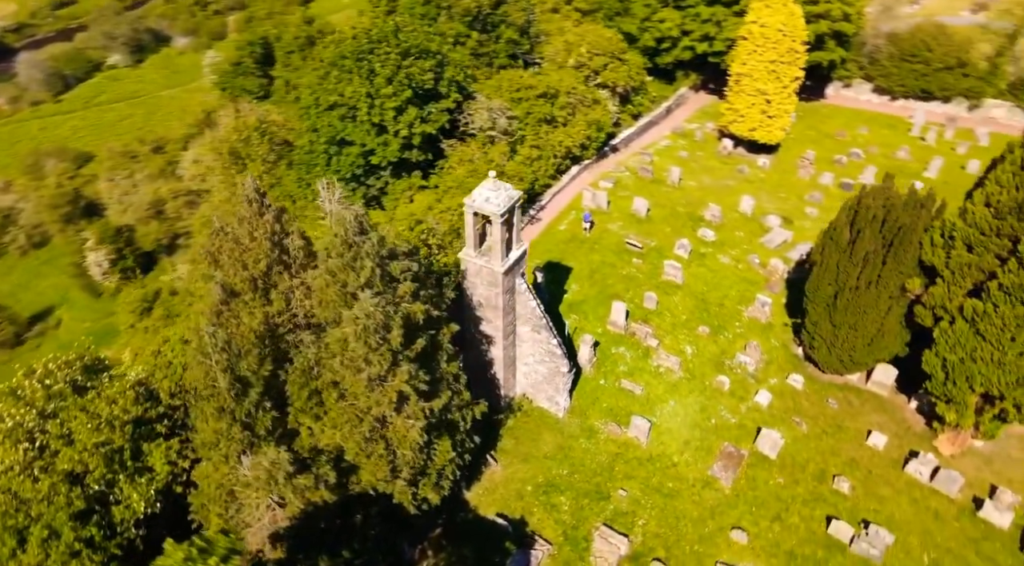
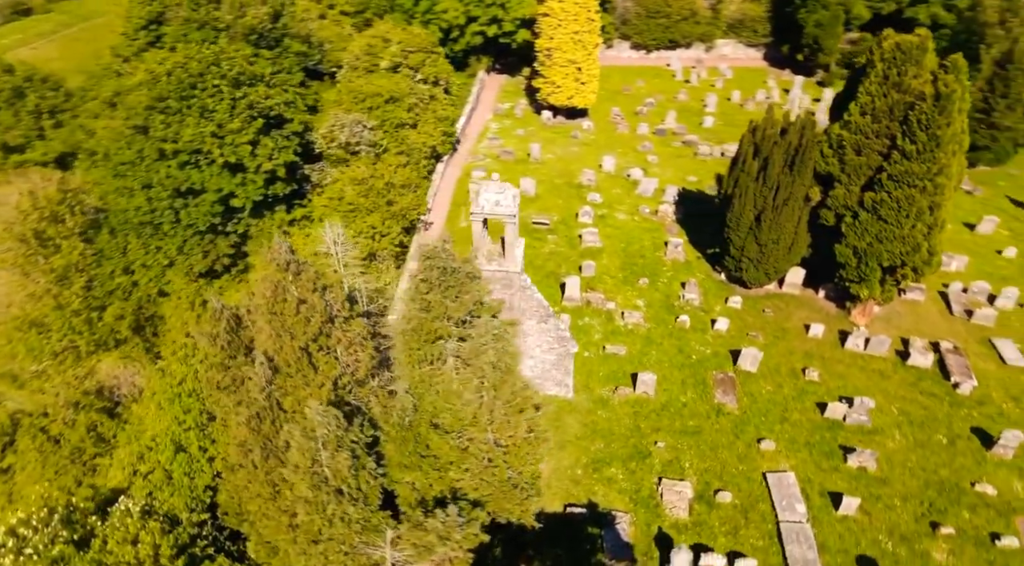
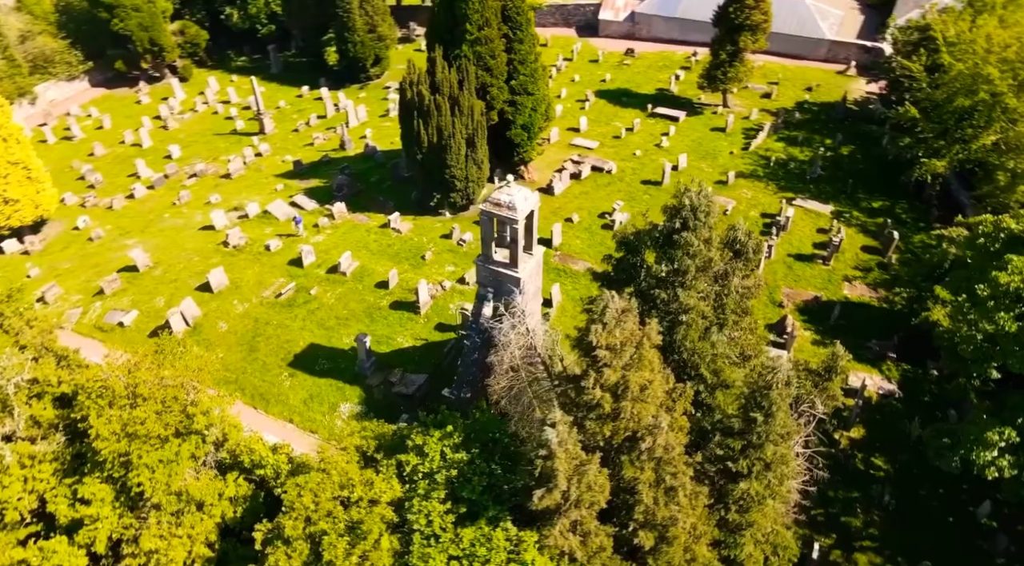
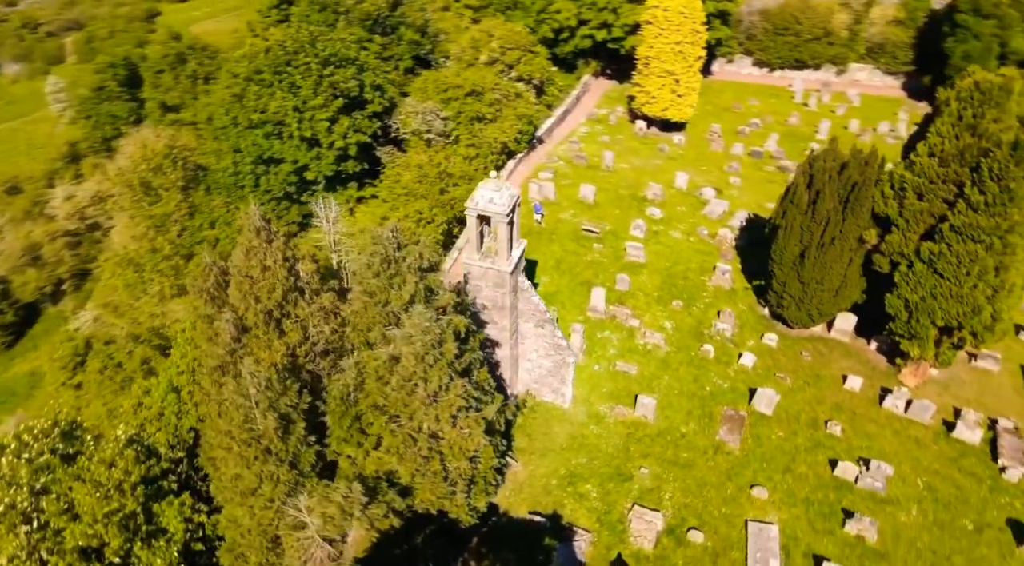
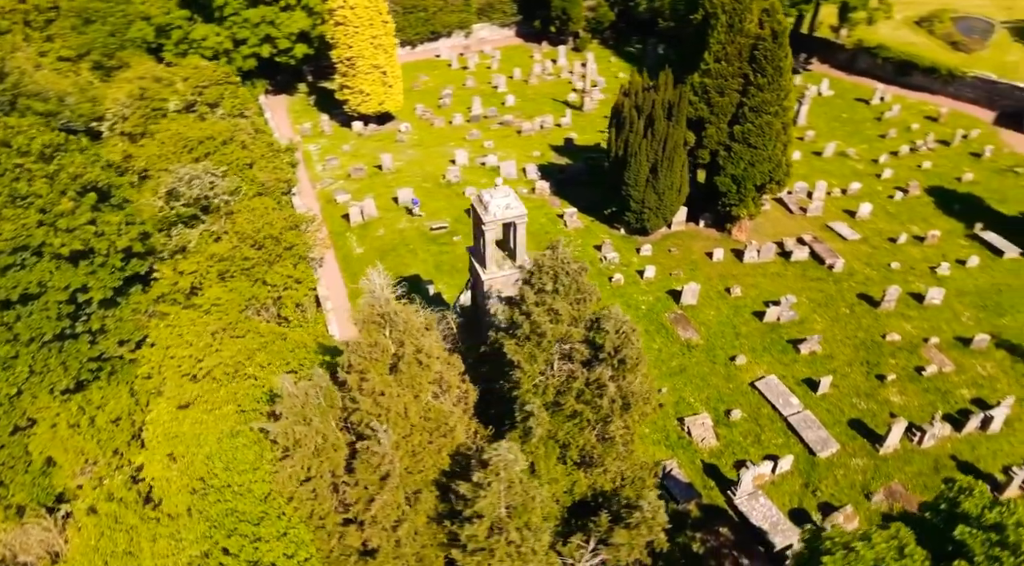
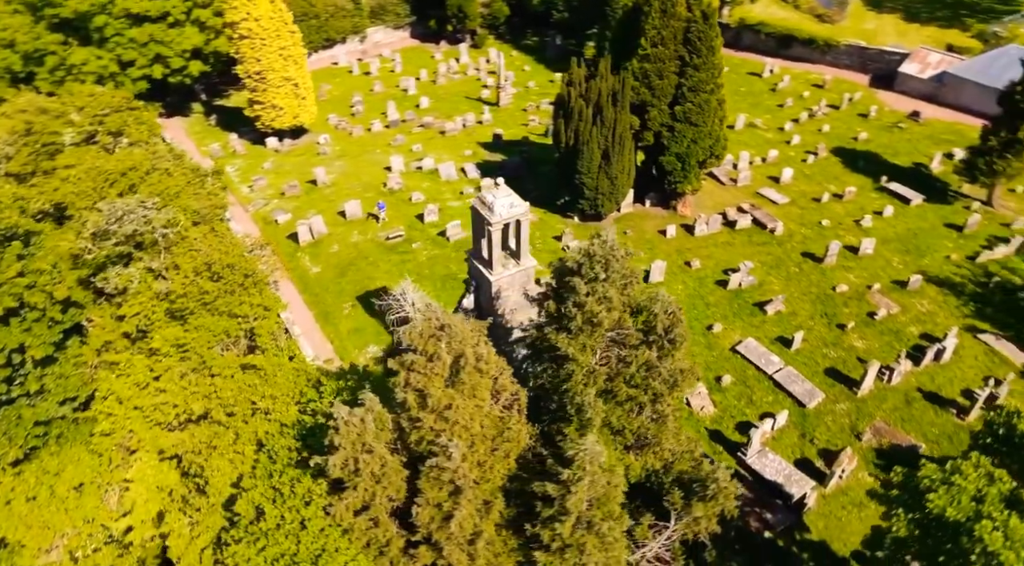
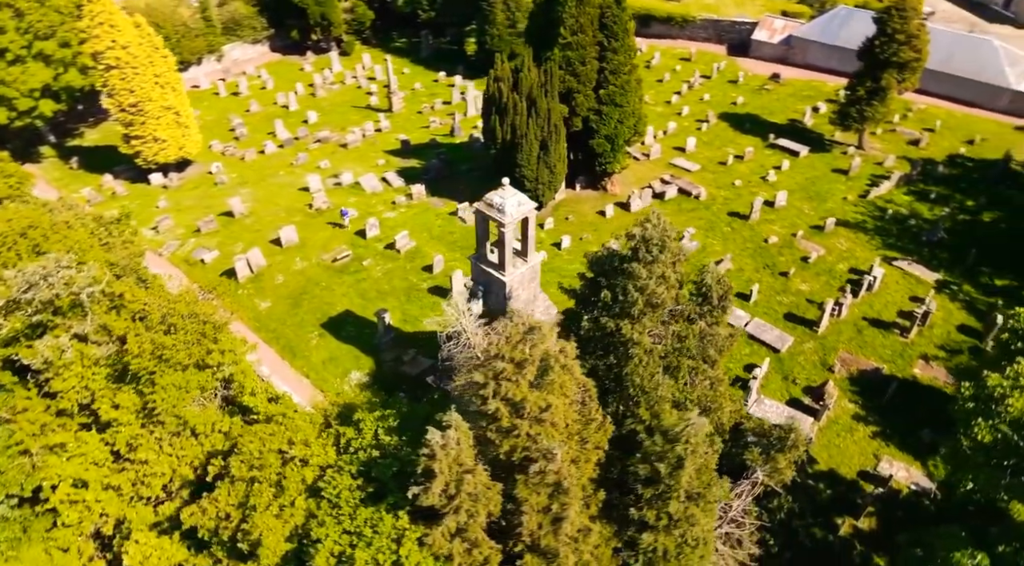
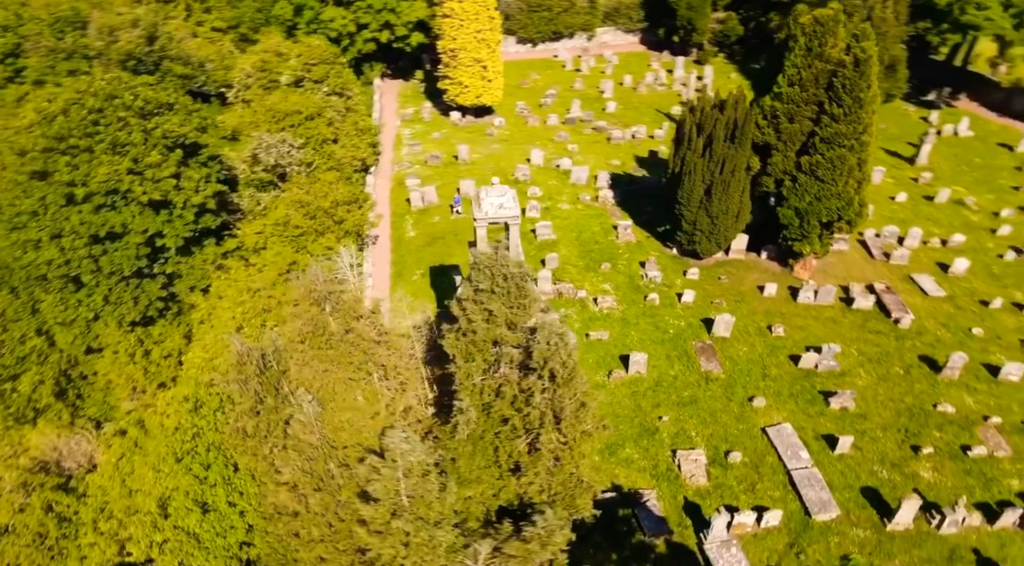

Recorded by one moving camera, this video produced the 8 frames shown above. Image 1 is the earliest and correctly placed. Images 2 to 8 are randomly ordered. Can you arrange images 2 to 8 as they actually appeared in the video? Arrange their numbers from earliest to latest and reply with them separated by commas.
4, 2, 8, 5, 6, 7, 3
